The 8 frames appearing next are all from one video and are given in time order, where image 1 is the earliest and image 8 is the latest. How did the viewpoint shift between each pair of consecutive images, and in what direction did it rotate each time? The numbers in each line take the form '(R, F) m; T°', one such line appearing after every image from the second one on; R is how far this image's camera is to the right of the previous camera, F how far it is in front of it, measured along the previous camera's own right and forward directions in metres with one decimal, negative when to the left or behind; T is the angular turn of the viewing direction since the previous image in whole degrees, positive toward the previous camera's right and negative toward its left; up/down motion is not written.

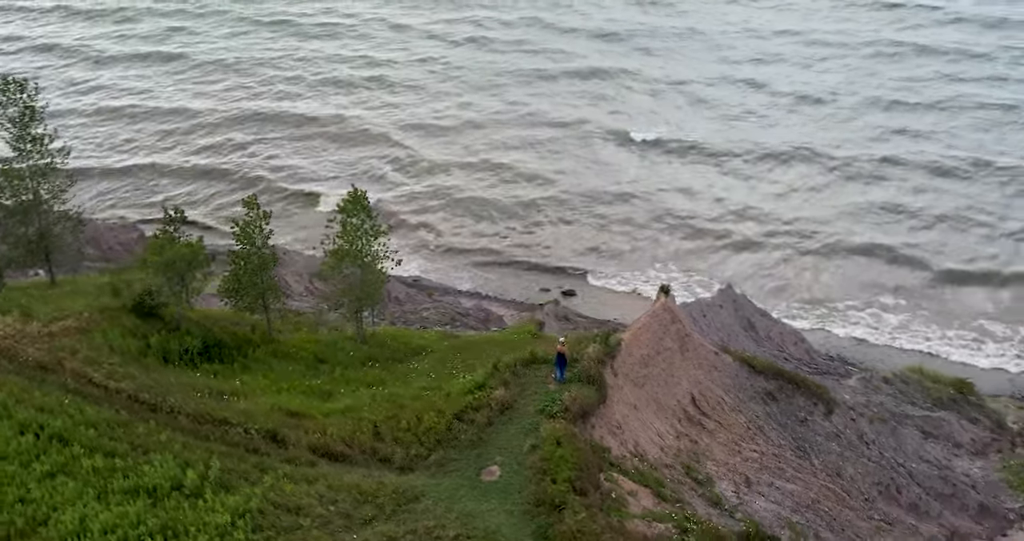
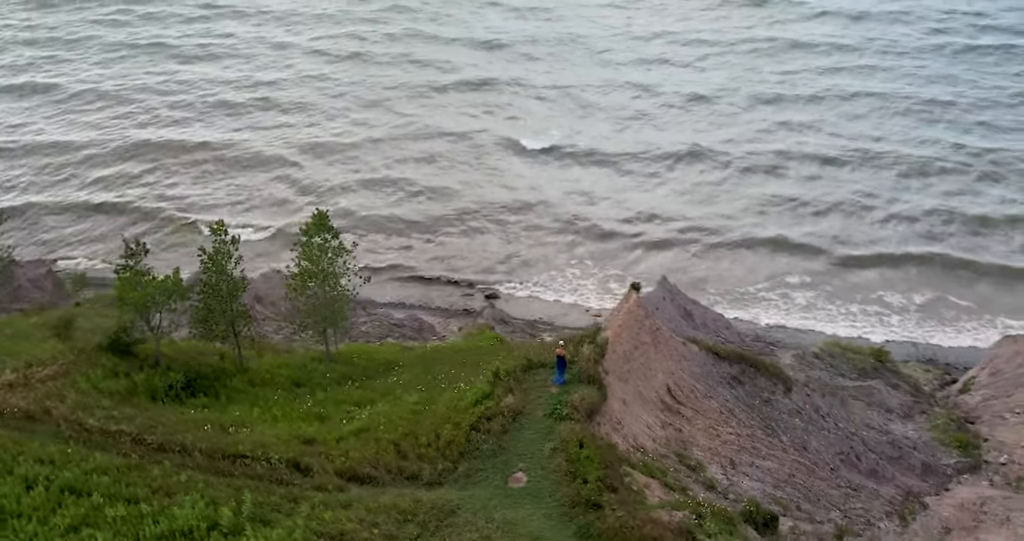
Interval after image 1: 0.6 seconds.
(-2.1, -0.1) m; +8°
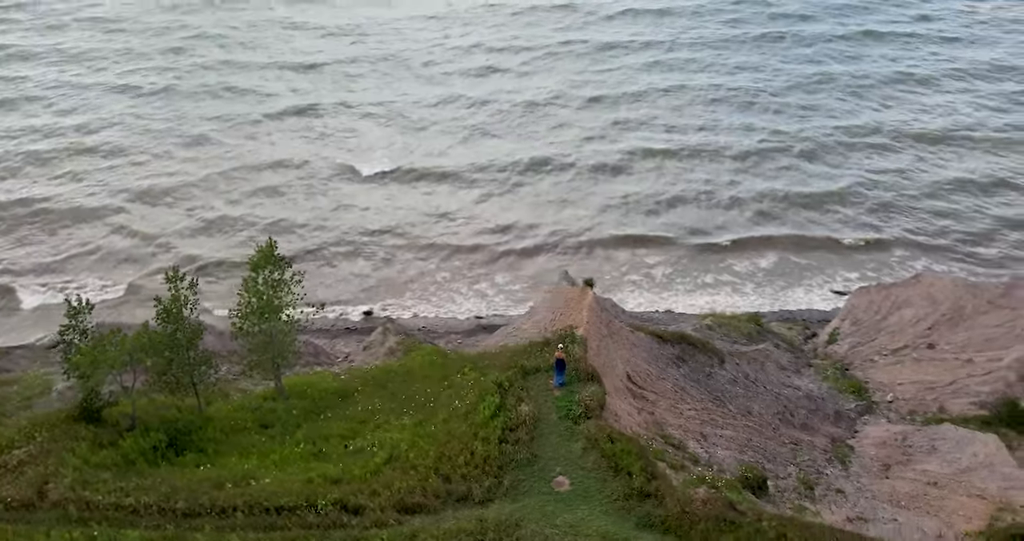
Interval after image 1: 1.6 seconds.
(-3.4, +0.2) m; +13°
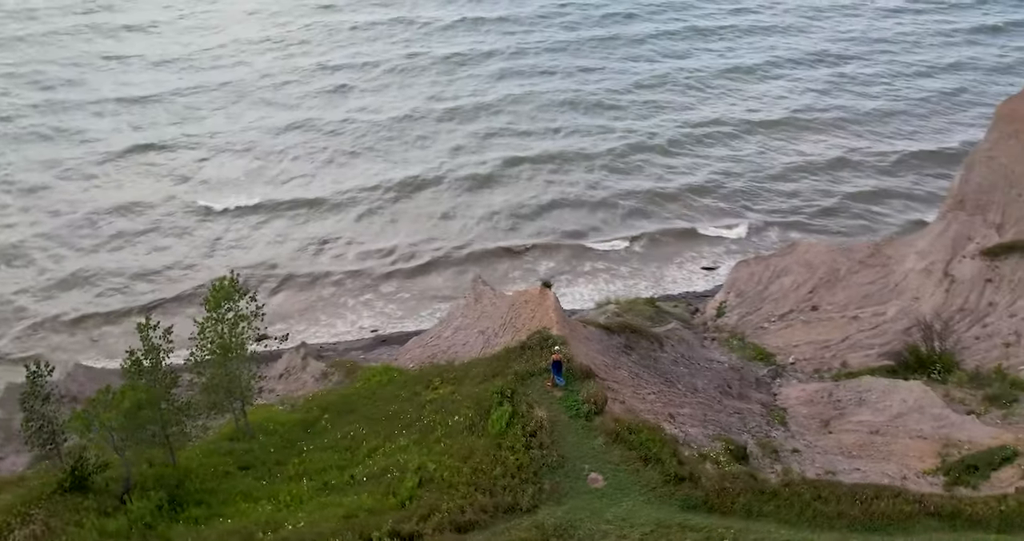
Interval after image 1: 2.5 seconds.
(-3.0, +0.1) m; +11°
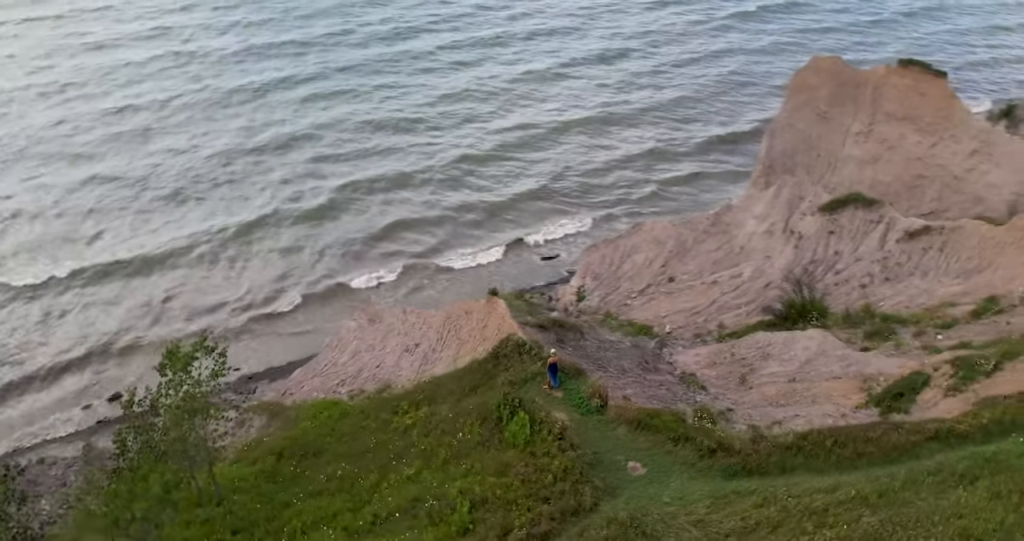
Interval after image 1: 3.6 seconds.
(-4.1, +0.4) m; +15°
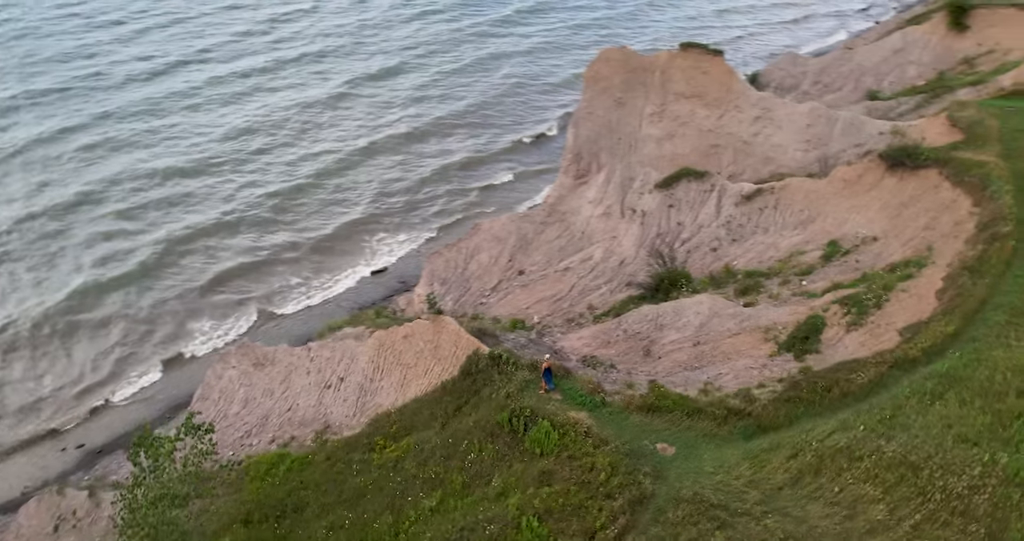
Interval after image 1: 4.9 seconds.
(-4.8, +0.3) m; +17°
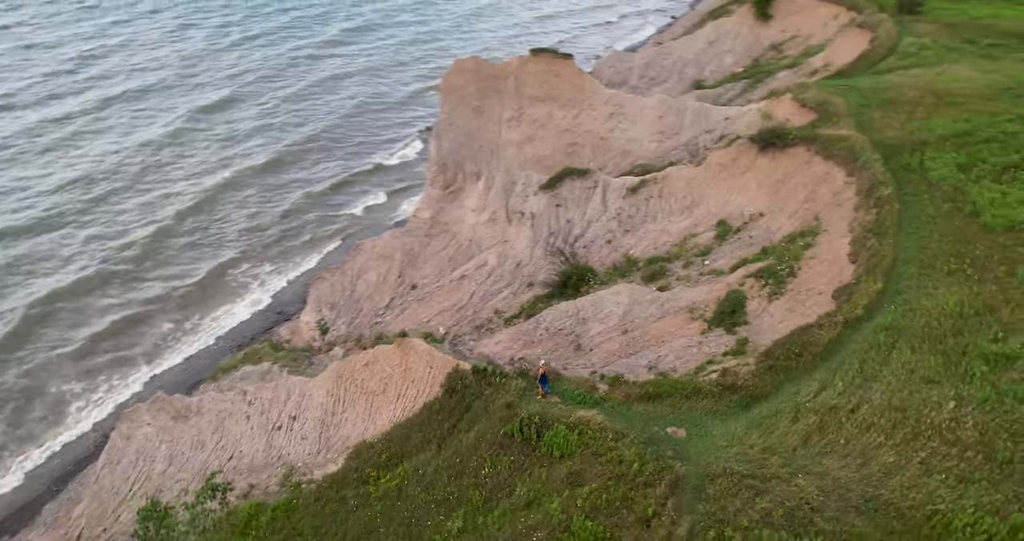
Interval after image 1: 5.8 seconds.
(-3.9, 0.0) m; +13°
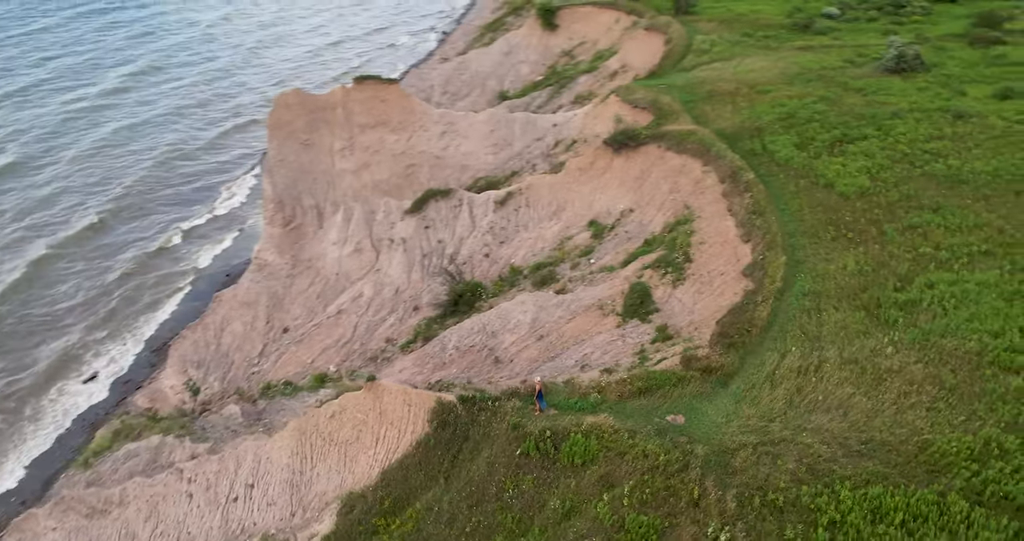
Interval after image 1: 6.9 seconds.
(-5.0, +0.1) m; +16°
